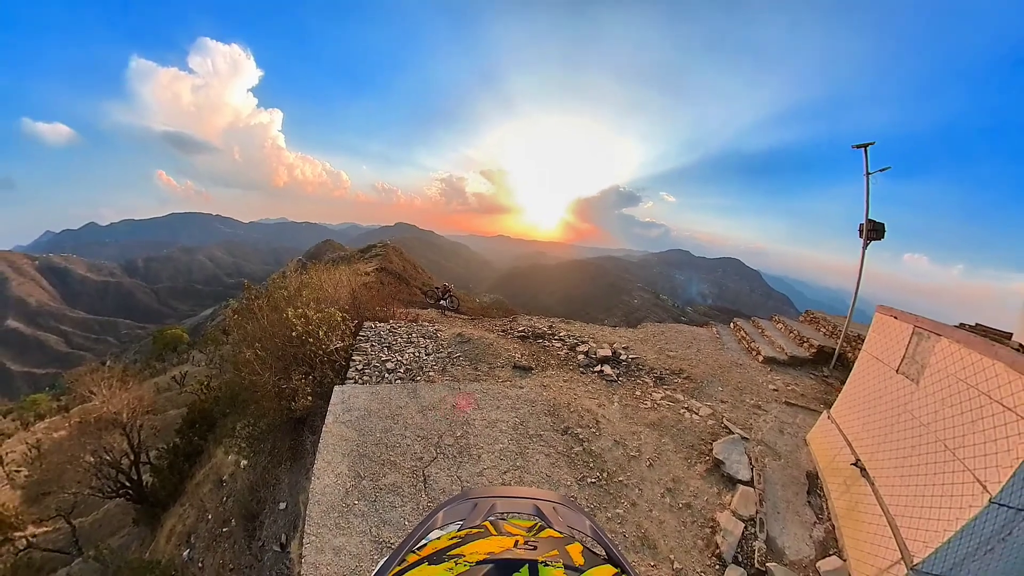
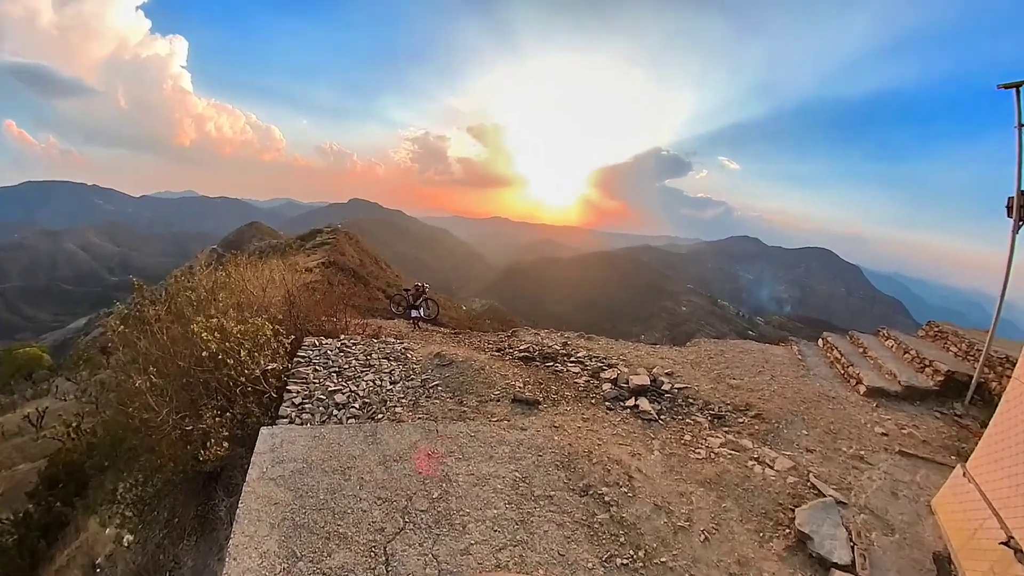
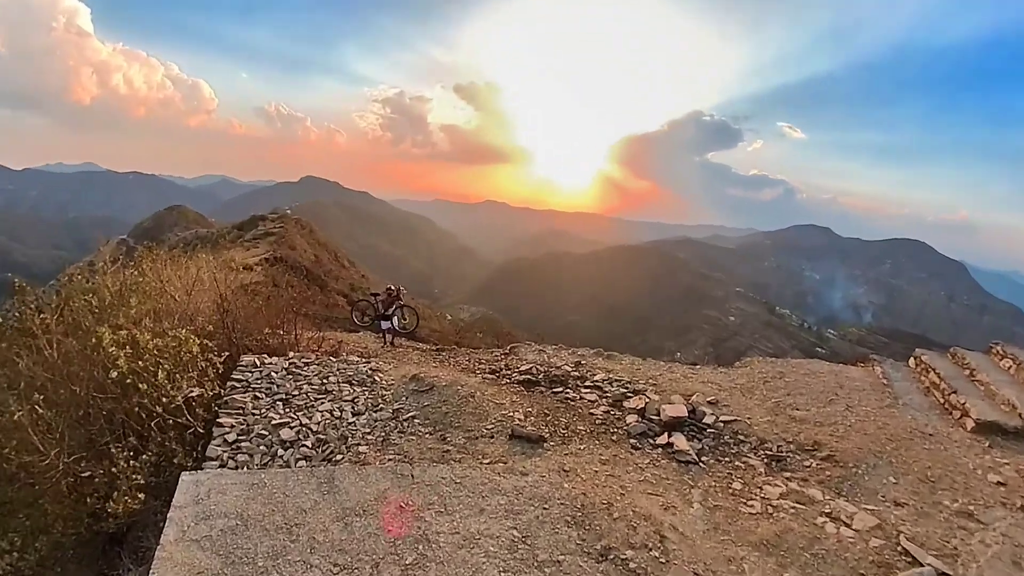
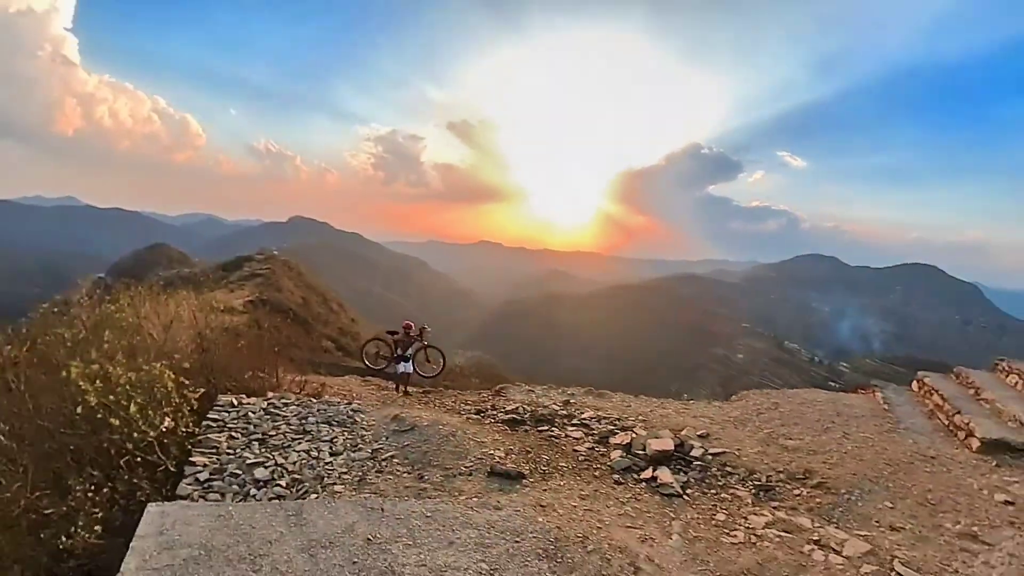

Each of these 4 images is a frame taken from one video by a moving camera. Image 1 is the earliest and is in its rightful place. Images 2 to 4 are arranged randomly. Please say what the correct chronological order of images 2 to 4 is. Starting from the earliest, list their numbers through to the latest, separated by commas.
2, 3, 4
